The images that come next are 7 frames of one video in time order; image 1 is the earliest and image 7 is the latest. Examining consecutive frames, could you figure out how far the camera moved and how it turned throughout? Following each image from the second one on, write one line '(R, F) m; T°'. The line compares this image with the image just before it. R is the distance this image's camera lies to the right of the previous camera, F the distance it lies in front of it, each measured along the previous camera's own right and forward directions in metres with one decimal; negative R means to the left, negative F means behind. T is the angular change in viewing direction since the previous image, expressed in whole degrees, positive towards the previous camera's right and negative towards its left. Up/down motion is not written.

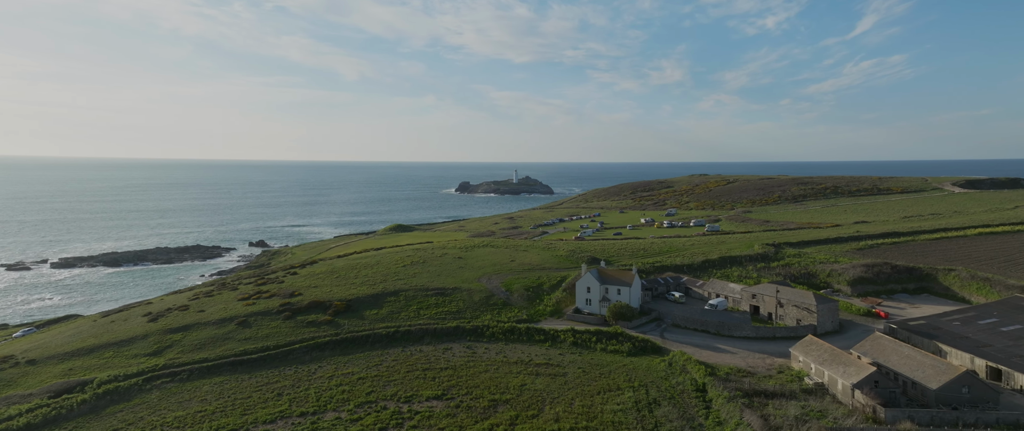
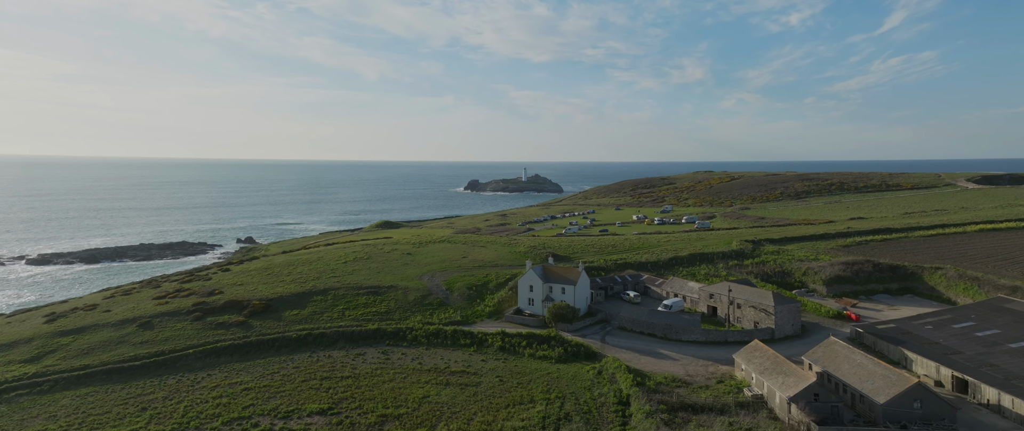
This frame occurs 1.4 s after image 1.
(+6.2, +4.0) m; -1°
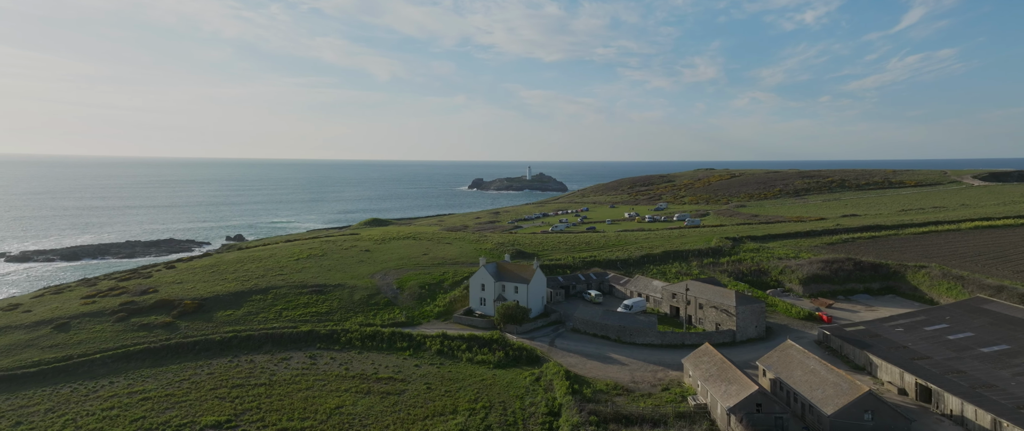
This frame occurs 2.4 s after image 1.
(+4.3, +2.7) m; 0°
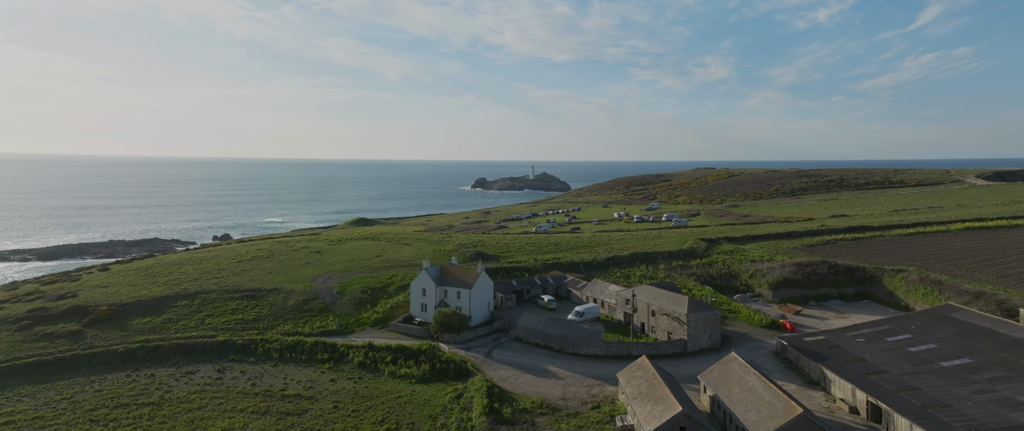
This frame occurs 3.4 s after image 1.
(+4.5, +2.8) m; 0°
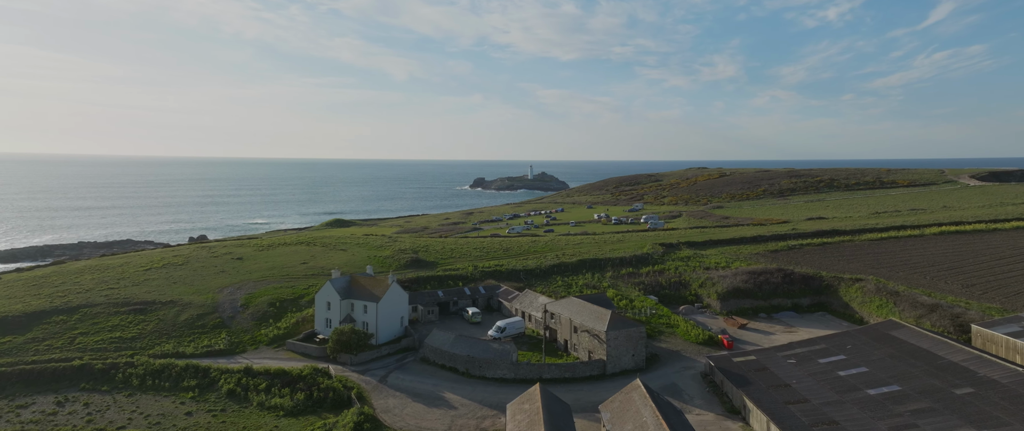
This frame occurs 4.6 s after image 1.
(+6.0, +3.7) m; +1°
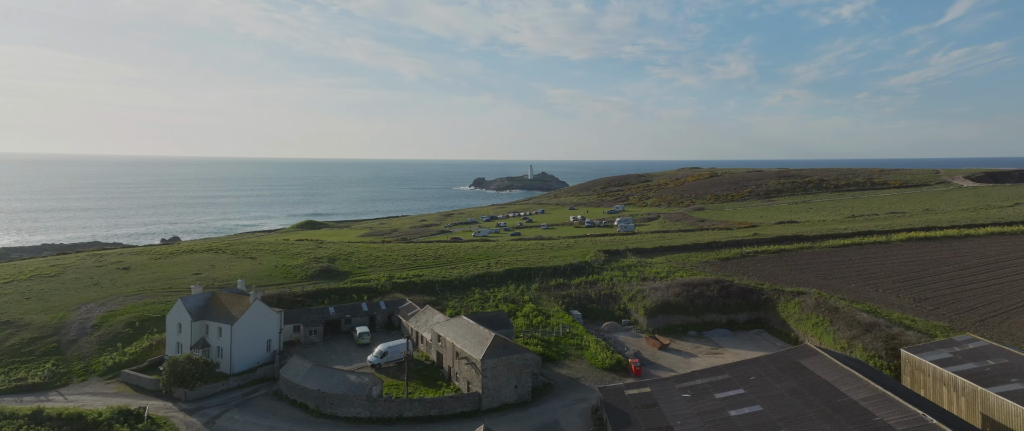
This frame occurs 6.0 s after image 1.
(+7.5, +4.7) m; +1°
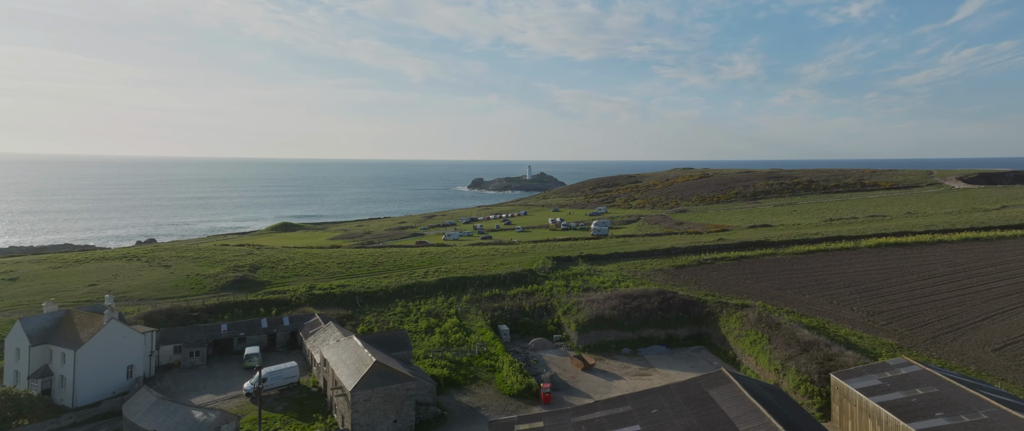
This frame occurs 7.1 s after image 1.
(+5.8, +3.9) m; +1°
